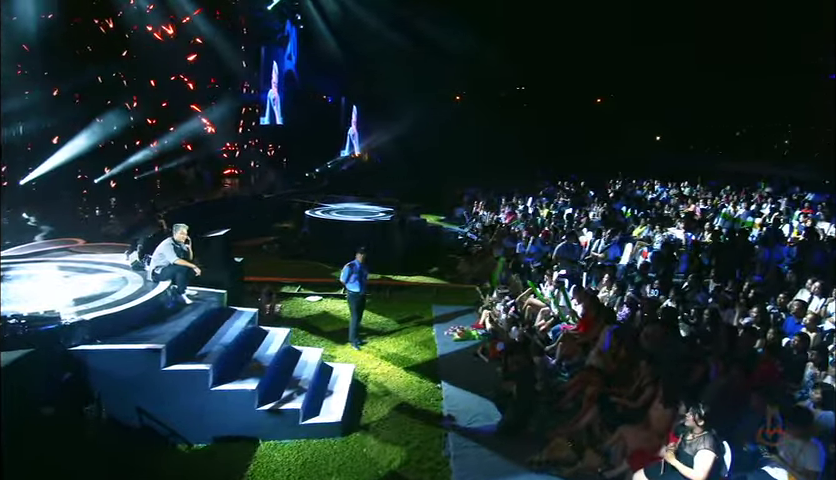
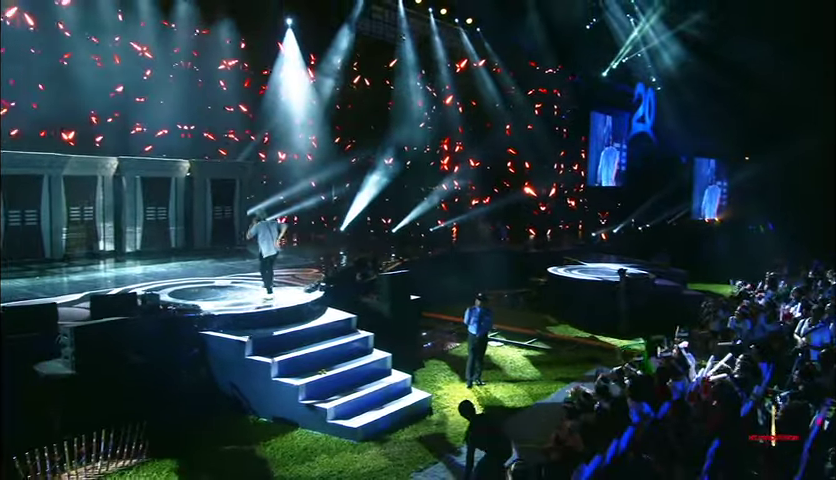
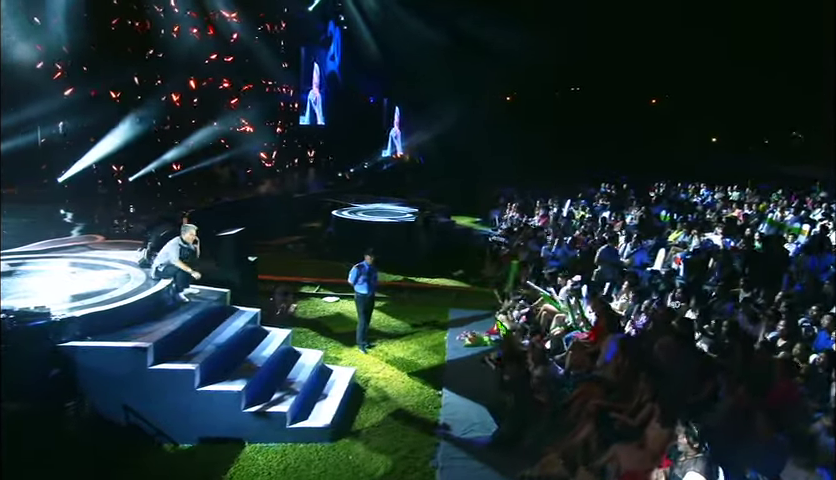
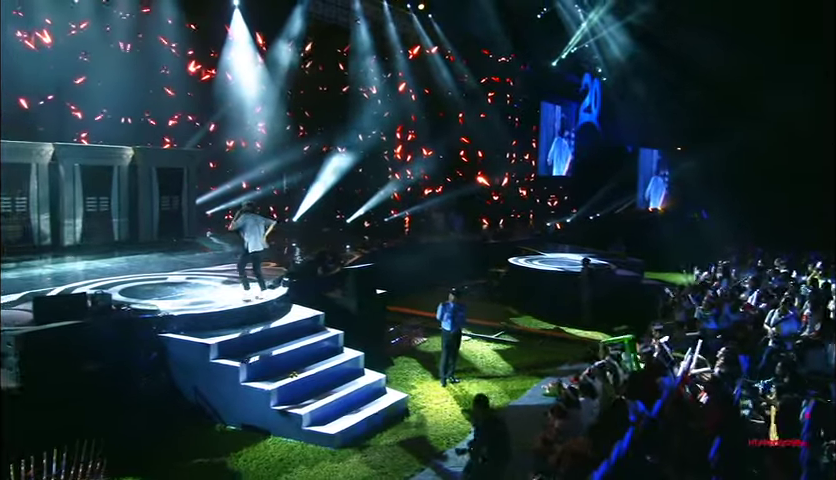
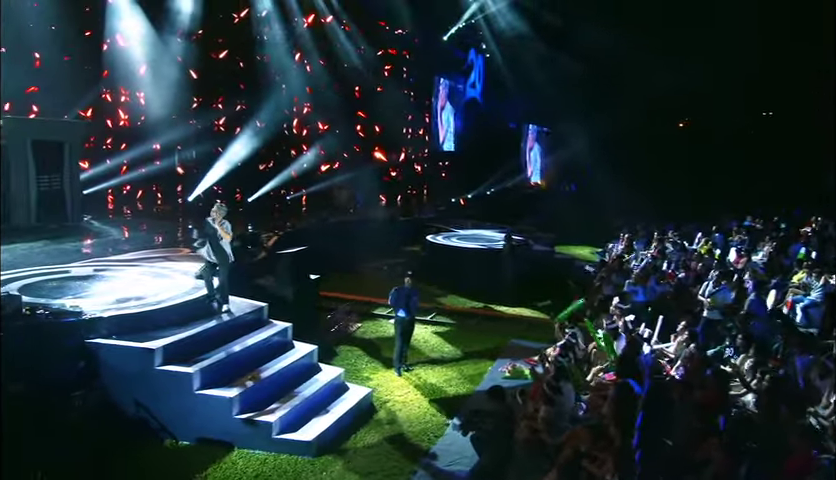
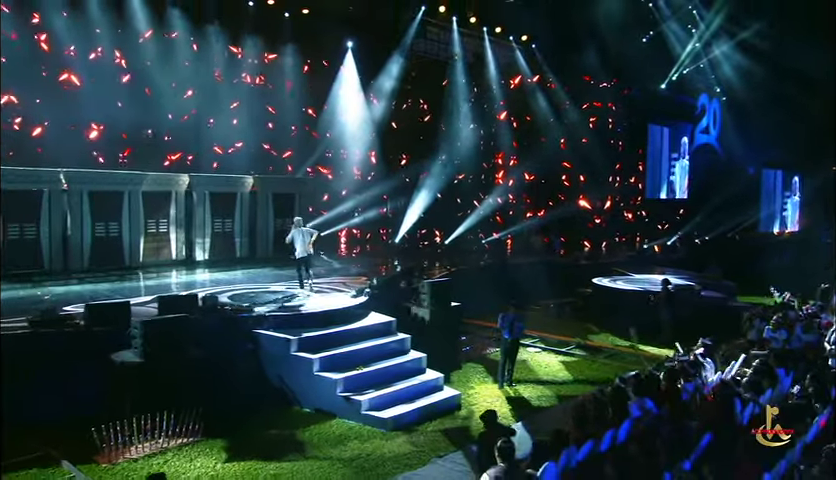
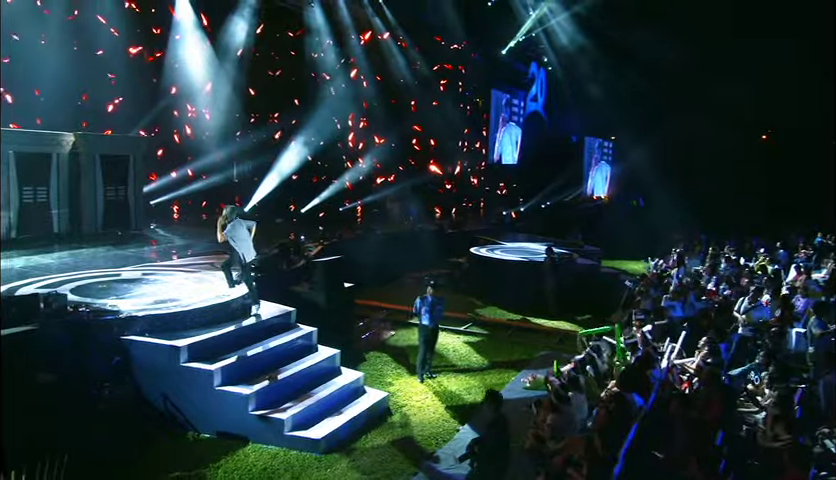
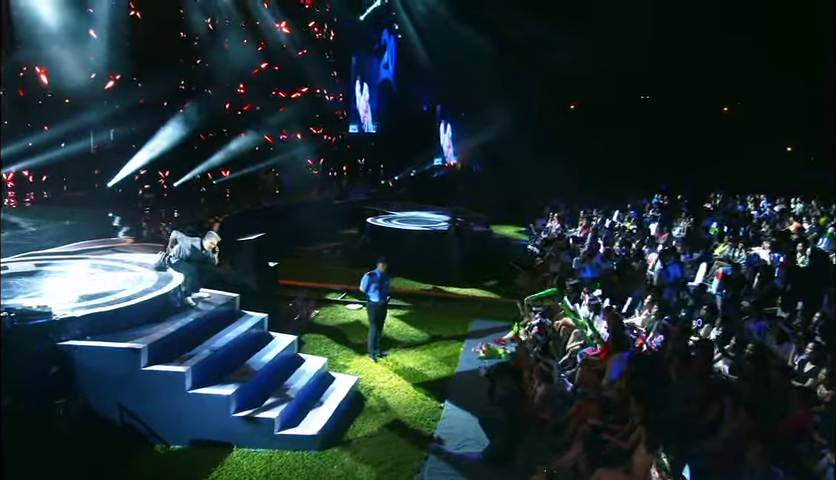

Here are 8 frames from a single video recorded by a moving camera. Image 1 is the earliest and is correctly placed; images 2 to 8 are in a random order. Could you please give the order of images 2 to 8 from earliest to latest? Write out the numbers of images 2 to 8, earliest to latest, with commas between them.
3, 8, 5, 7, 4, 2, 6
